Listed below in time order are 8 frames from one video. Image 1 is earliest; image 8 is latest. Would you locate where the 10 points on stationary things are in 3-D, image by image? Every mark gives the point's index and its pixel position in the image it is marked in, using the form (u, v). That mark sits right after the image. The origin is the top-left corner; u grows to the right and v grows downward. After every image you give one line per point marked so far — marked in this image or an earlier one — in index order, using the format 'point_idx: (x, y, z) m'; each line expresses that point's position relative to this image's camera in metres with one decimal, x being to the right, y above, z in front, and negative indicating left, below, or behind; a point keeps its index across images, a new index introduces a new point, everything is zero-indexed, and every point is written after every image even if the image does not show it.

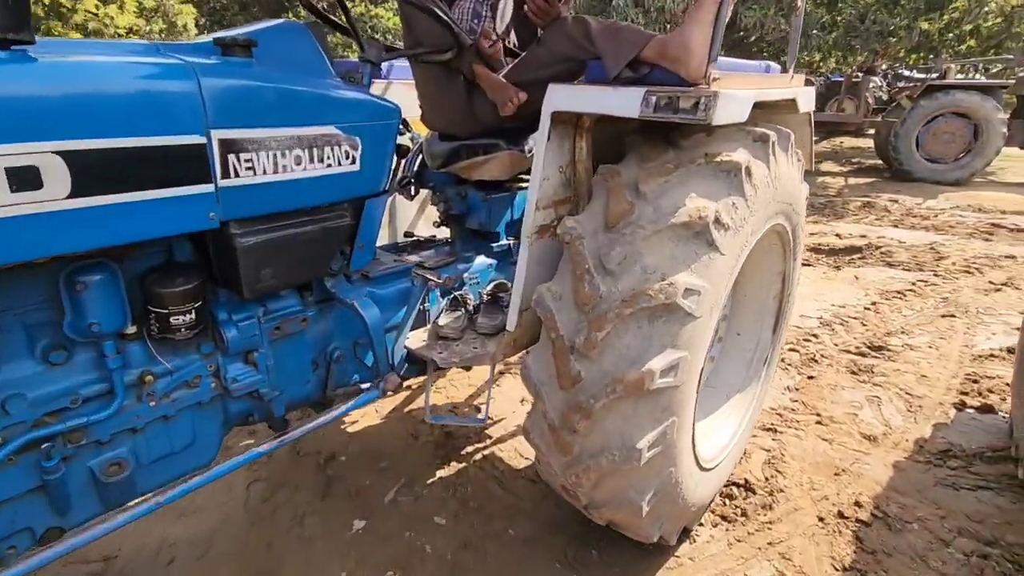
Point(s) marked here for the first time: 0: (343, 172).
0: (-0.5, +0.3, +1.5) m
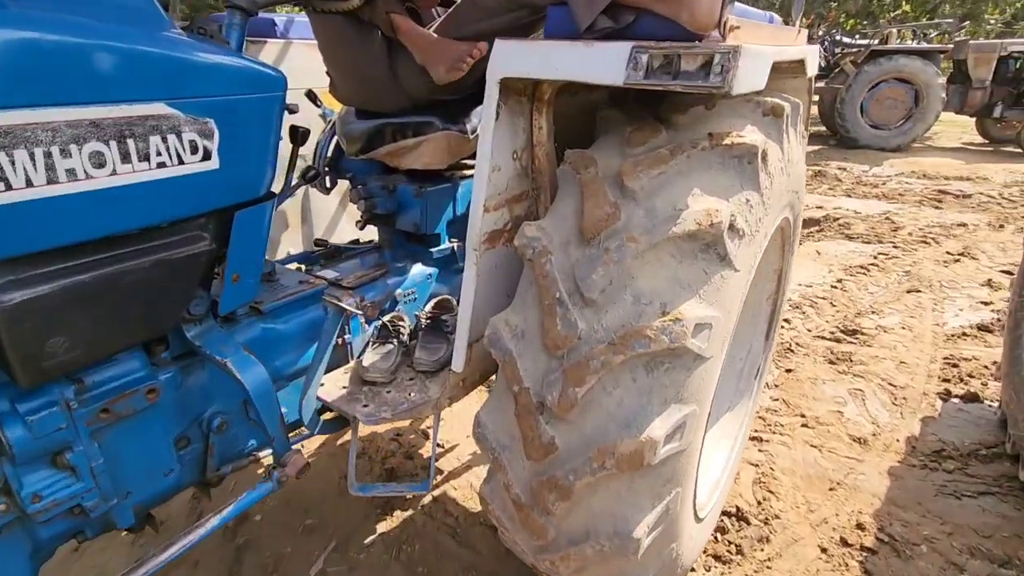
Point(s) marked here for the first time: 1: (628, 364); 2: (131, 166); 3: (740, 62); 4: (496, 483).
0: (-0.6, +0.2, +1.0) m
1: (+0.3, -0.2, +1.1) m
2: (-0.7, +0.2, +0.9) m
3: (+0.4, +0.4, +1.1) m
4: (0.0, -0.5, +1.3) m
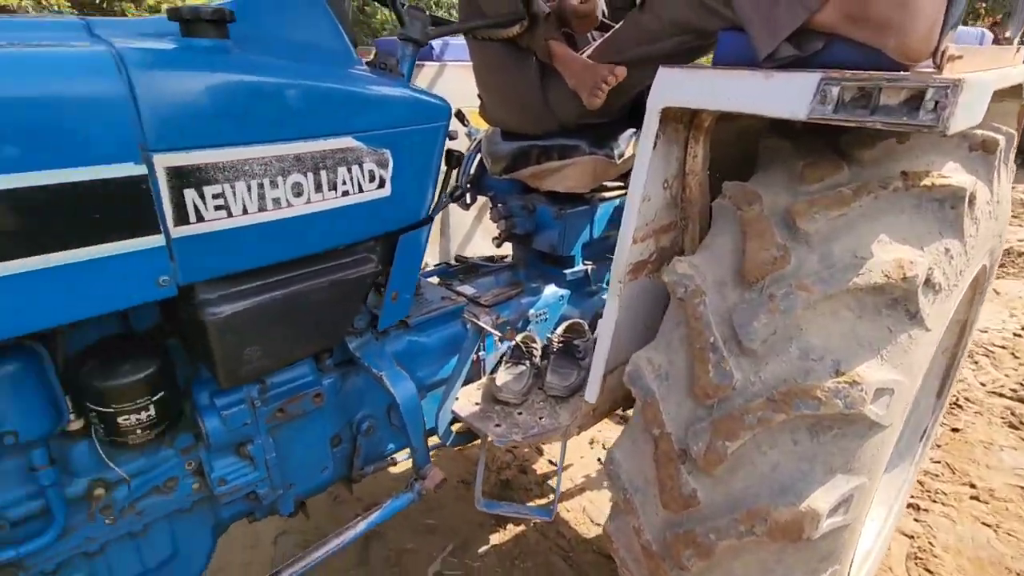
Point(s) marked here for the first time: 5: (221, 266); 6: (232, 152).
0: (-0.3, +0.2, +1.1) m
1: (+0.5, -0.3, +1.0) m
2: (-0.4, +0.2, +1.0) m
3: (+0.8, +0.3, +0.9) m
4: (+0.3, -0.6, +1.2) m
5: (-0.5, 0.0, +0.9) m
6: (-0.5, +0.2, +0.9) m
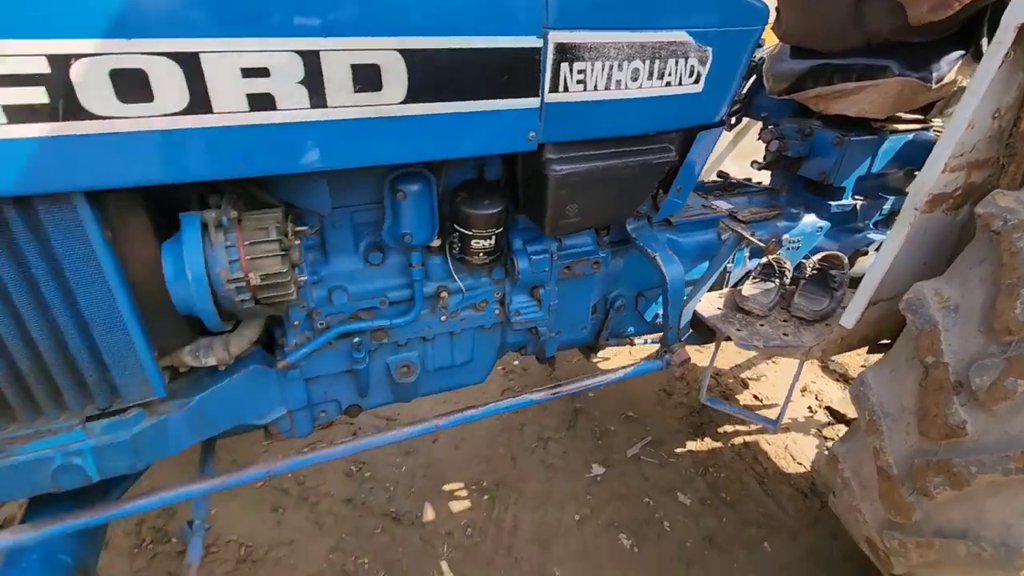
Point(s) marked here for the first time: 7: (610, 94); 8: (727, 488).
0: (+0.4, +0.4, +1.2) m
1: (+1.1, -0.2, +0.9) m
2: (+0.3, +0.5, +1.2) m
3: (+1.3, +0.4, +0.7) m
4: (+0.8, -0.4, +1.3) m
5: (+0.1, +0.3, +1.1) m
6: (+0.2, +0.5, +1.1) m
7: (+0.2, +0.4, +1.1) m
8: (+0.8, -0.8, +2.1) m
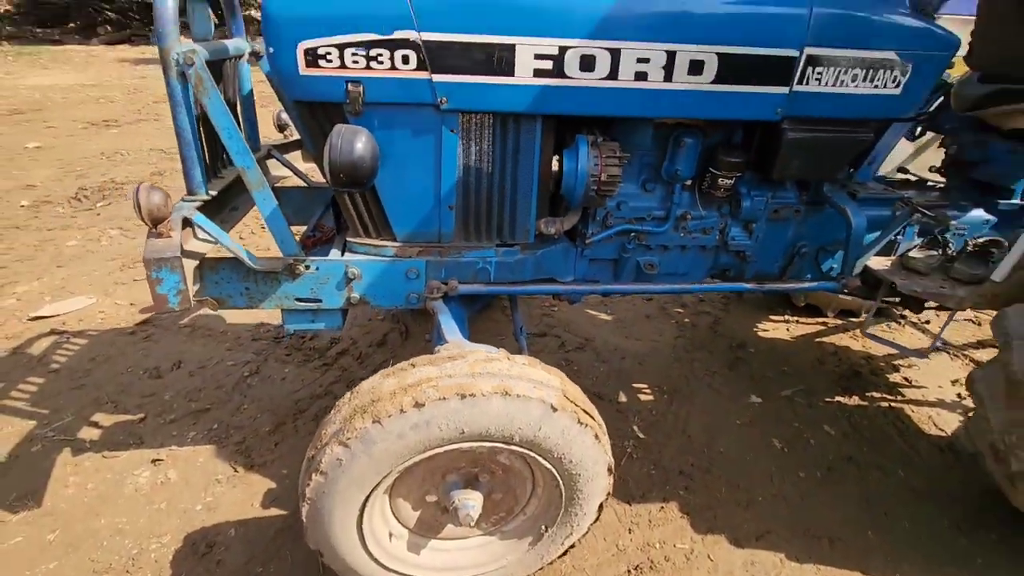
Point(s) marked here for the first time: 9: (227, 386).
0: (+1.3, +0.7, +1.8) m
1: (+1.7, 0.0, +1.4) m
2: (+1.2, +0.7, +1.8) m
3: (+2.0, +0.5, +1.1) m
4: (+1.6, -0.2, +1.7) m
5: (+1.0, +0.6, +1.8) m
6: (+1.0, +0.8, +1.7) m
7: (+1.1, +0.7, +1.8) m
8: (+1.7, -0.7, +2.5) m
9: (-1.5, -0.5, +2.7) m
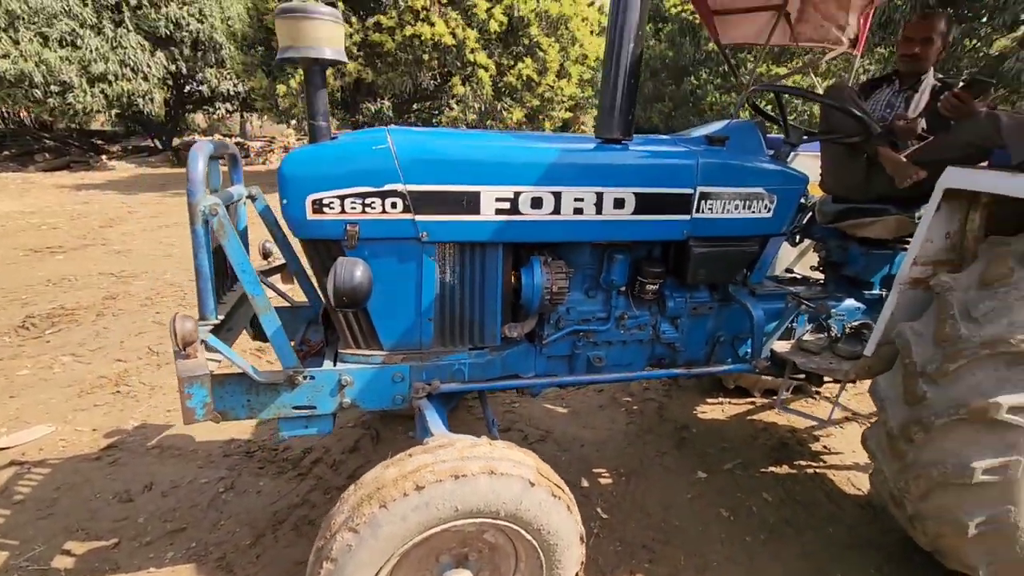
0: (+1.1, +0.3, +2.4) m
1: (+1.7, -0.2, +1.9) m
2: (+1.0, +0.3, +2.3) m
3: (+1.9, +0.3, +1.7) m
4: (+1.5, -0.5, +2.2) m
5: (+0.8, +0.2, +2.3) m
6: (+0.9, +0.4, +2.3) m
7: (+0.9, +0.3, +2.3) m
8: (+1.5, -1.1, +2.9) m
9: (-1.6, -1.1, +2.8) m
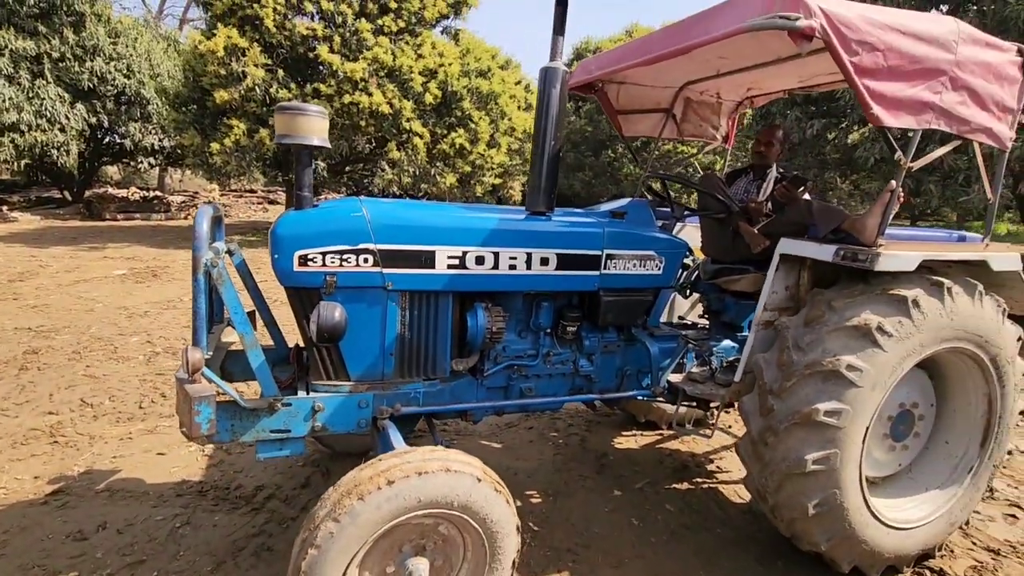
0: (+0.8, +0.1, +3.0) m
1: (+1.4, -0.4, +2.6) m
2: (+0.7, +0.1, +3.0) m
3: (+1.7, +0.1, +2.5) m
4: (+1.2, -0.7, +2.8) m
5: (+0.5, 0.0, +2.9) m
6: (+0.6, +0.2, +2.9) m
7: (+0.6, +0.1, +3.0) m
8: (+1.2, -1.4, +3.4) m
9: (-1.9, -1.4, +2.9) m
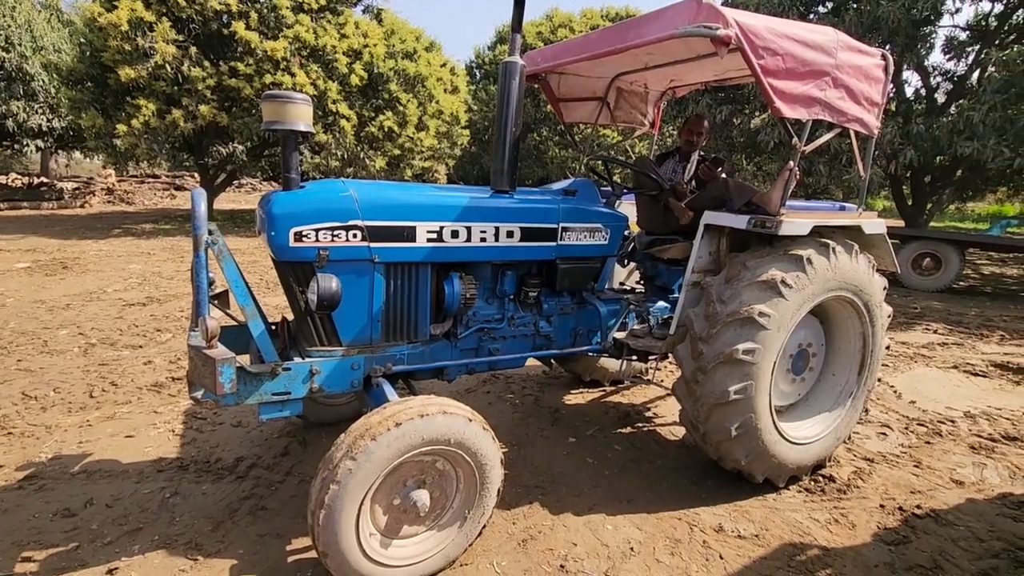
0: (+0.6, +0.3, +3.5) m
1: (+1.3, -0.2, +3.1) m
2: (+0.5, +0.3, +3.5) m
3: (+1.6, +0.4, +3.1) m
4: (+1.0, -0.5, +3.3) m
5: (+0.3, +0.2, +3.4) m
6: (+0.4, +0.4, +3.4) m
7: (+0.4, +0.3, +3.4) m
8: (+0.9, -1.2, +4.0) m
9: (-2.1, -1.3, +3.0) m
